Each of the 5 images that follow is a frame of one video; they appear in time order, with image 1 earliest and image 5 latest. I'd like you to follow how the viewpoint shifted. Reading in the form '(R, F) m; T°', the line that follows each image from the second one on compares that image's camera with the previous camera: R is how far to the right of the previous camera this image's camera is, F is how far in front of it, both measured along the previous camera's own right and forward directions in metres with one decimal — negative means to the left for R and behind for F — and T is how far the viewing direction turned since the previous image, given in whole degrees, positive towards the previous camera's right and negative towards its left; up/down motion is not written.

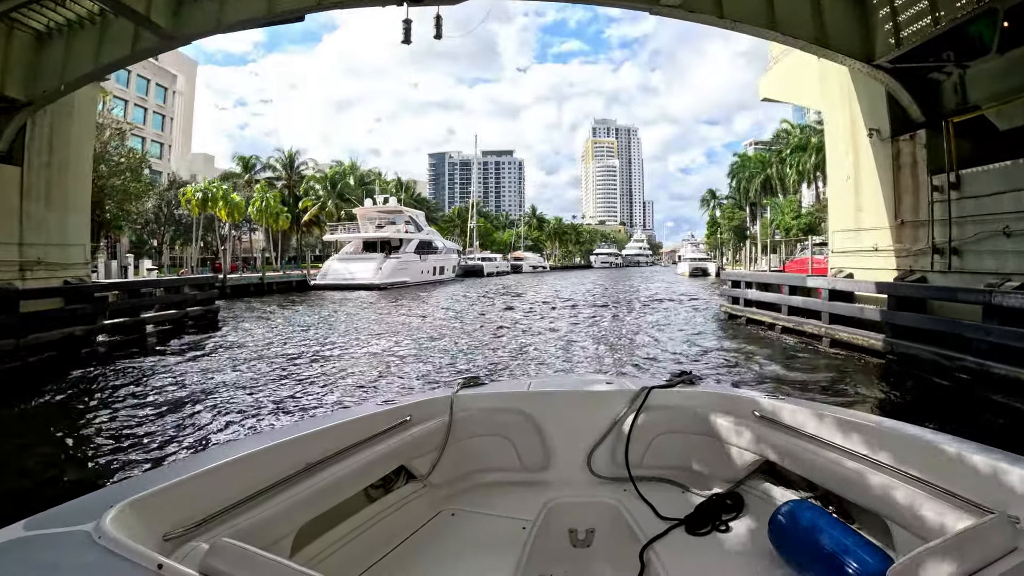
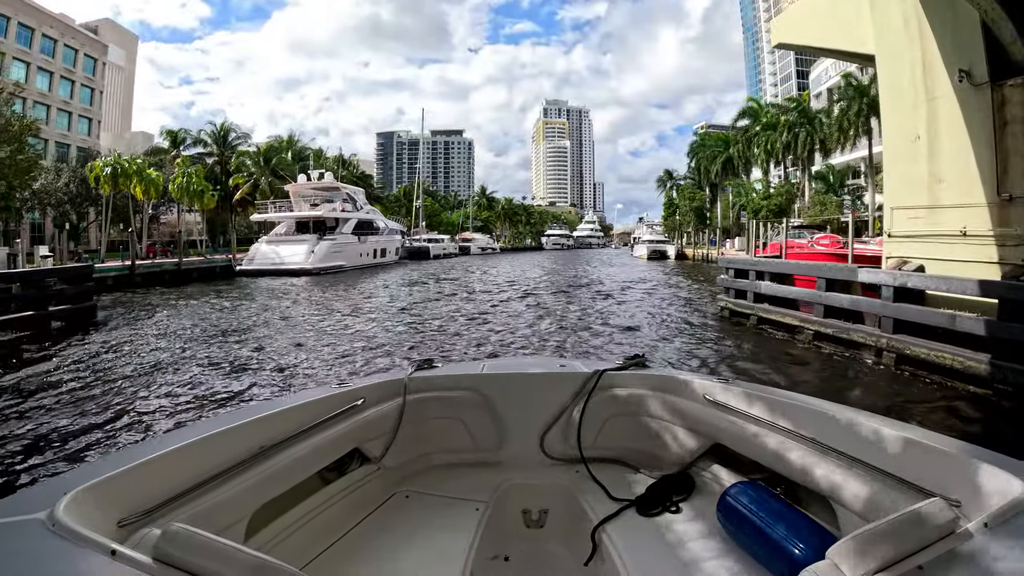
(0.0, +1.2) m; +3°
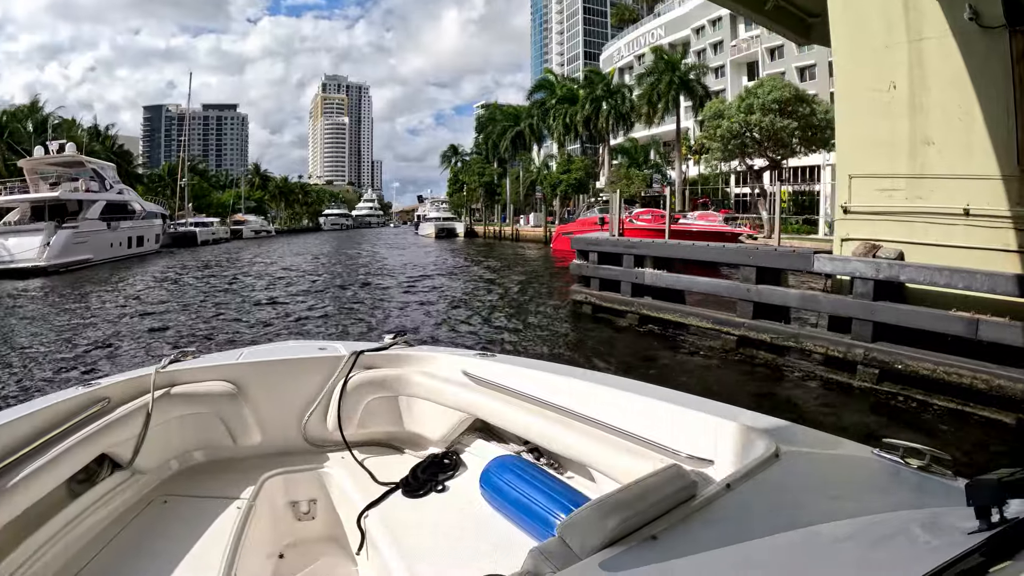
(-0.2, +1.0) m; +13°
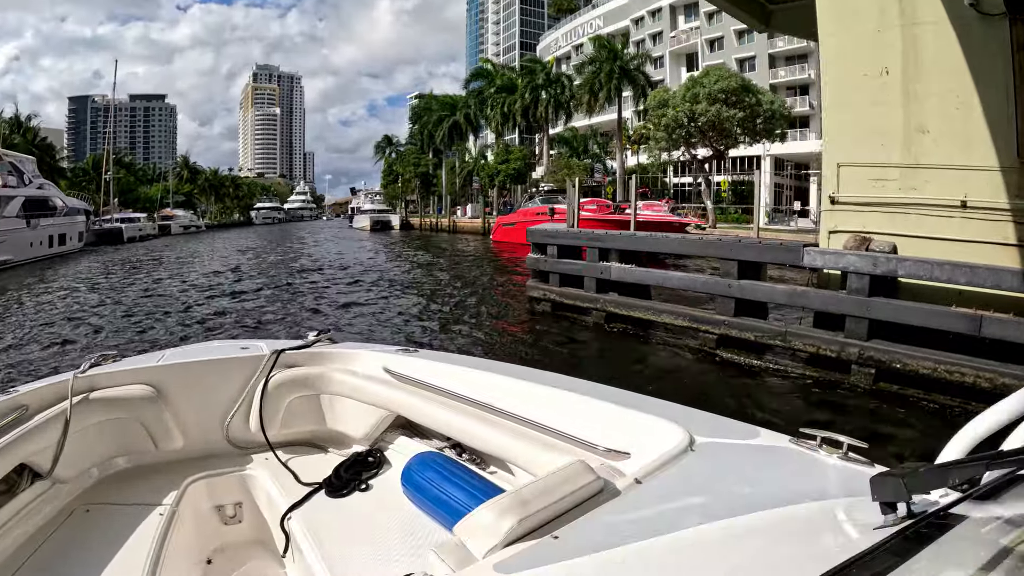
(-0.1, +0.2) m; +4°
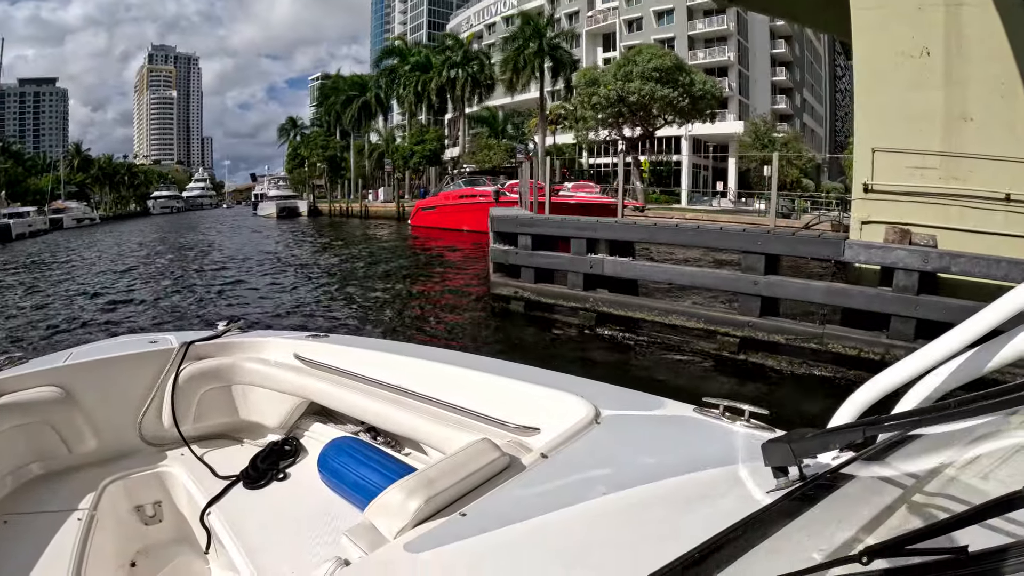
(-0.3, +0.3) m; +5°
